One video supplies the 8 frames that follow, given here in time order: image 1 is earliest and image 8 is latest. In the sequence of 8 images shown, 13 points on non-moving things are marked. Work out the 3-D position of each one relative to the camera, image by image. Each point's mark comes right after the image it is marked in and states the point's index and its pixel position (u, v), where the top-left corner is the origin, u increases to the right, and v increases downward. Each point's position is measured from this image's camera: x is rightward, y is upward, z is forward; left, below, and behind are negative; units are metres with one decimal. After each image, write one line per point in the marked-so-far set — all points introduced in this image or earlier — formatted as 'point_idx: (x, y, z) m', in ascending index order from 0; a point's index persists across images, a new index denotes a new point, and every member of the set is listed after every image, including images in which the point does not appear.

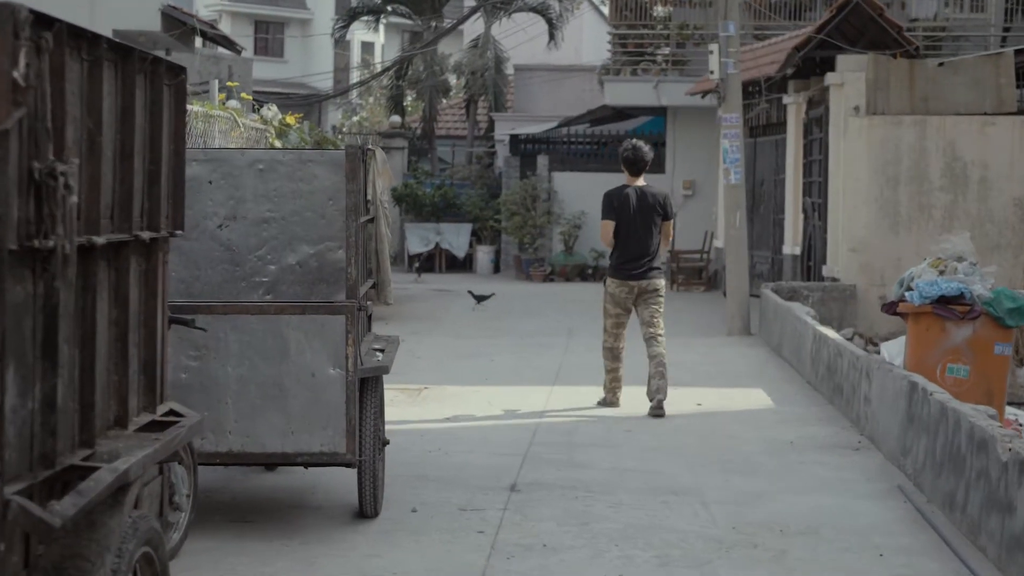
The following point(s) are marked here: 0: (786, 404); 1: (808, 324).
0: (+2.0, -0.9, +9.5) m
1: (+2.5, -0.3, +10.8) m
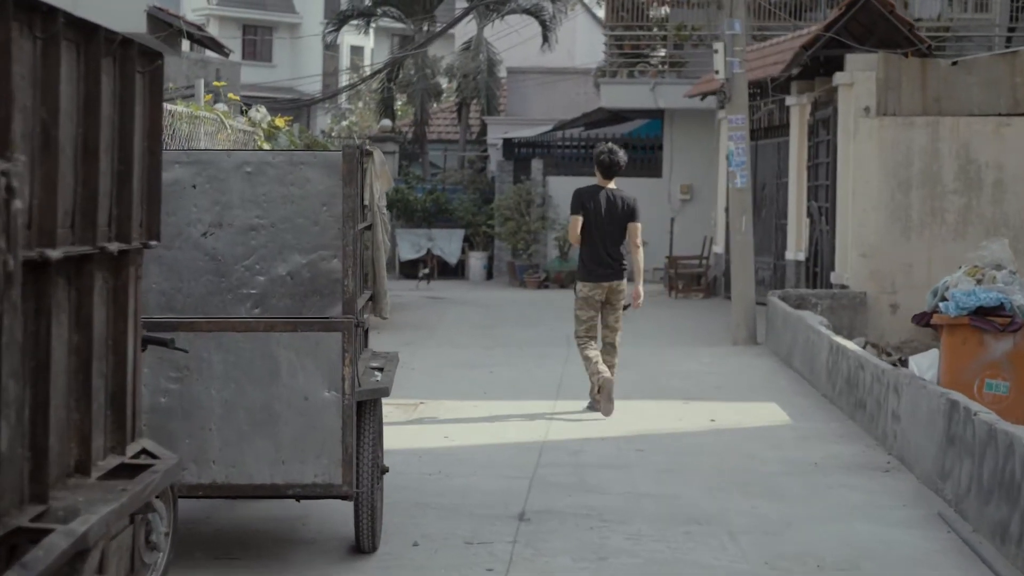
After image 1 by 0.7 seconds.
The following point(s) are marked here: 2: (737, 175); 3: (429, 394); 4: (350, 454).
0: (+2.1, -0.9, +9.0) m
1: (+2.5, -0.4, +10.4) m
2: (+2.4, +1.2, +13.6) m
3: (-0.7, -0.9, +10.6) m
4: (-0.6, -0.6, +4.9) m
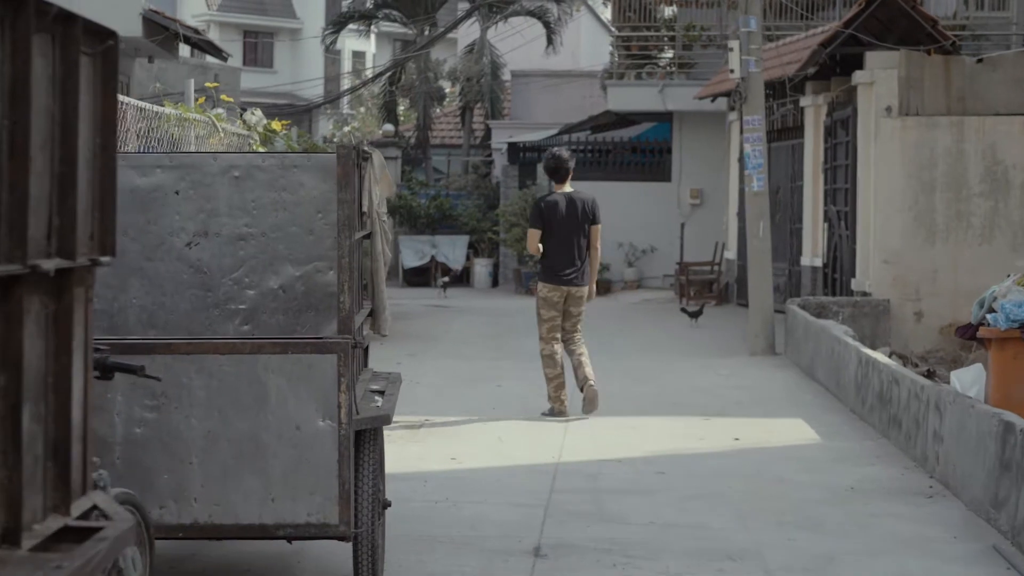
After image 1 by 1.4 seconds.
0: (+2.1, -1.0, +8.5) m
1: (+2.6, -0.4, +9.8) m
2: (+2.5, +1.1, +13.1) m
3: (-0.6, -0.9, +10.0) m
4: (-0.6, -0.7, +4.4) m
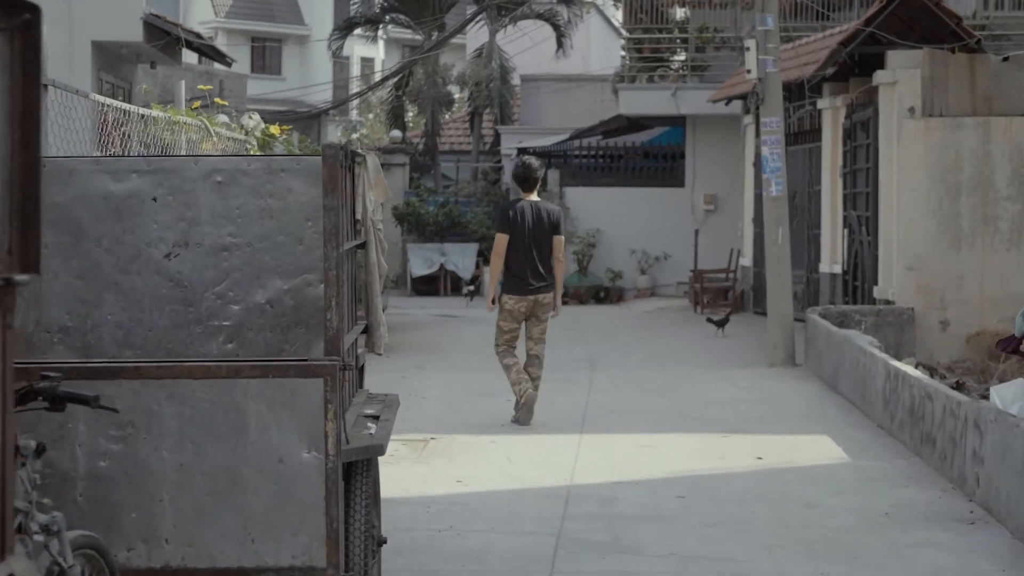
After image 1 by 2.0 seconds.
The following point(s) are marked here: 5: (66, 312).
0: (+2.2, -1.1, +8.0) m
1: (+2.7, -0.5, +9.3) m
2: (+2.6, +1.0, +12.7) m
3: (-0.5, -1.0, +9.6) m
4: (-0.5, -0.7, +4.0) m
5: (-1.7, -0.1, +4.7) m
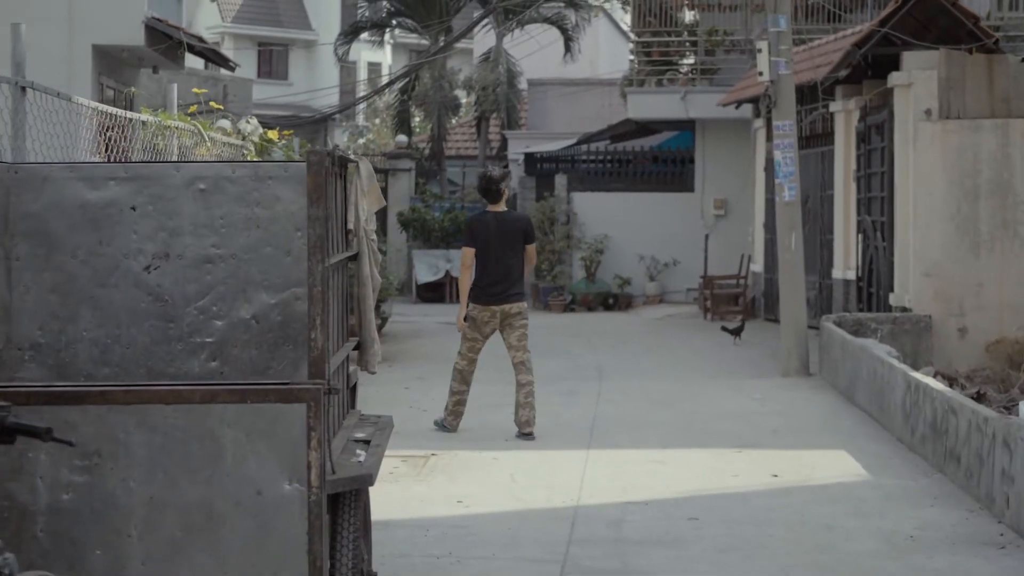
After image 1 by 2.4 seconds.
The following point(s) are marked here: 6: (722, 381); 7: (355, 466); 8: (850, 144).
0: (+2.2, -1.1, +7.7) m
1: (+2.7, -0.6, +9.0) m
2: (+2.6, +1.0, +12.3) m
3: (-0.5, -1.1, +9.3) m
4: (-0.5, -0.8, +3.6) m
5: (-1.7, -0.1, +4.4) m
6: (+2.0, -0.9, +12.1) m
7: (-0.5, -0.6, +4.0) m
8: (+4.0, +1.7, +15.0) m
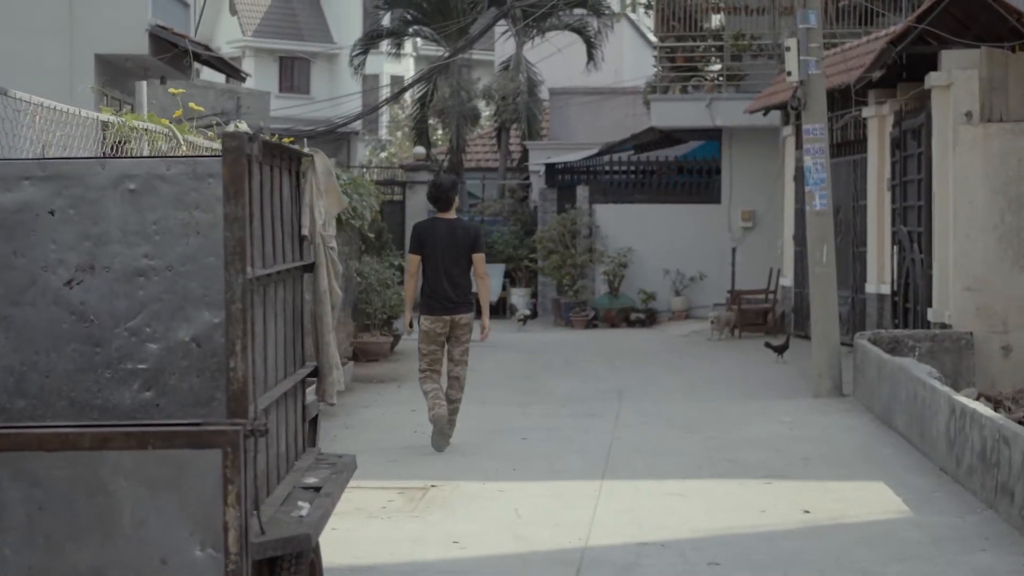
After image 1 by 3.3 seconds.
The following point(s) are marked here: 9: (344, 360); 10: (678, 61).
0: (+2.2, -1.2, +6.9) m
1: (+2.7, -0.7, +8.2) m
2: (+2.7, +0.8, +11.6) m
3: (-0.4, -1.2, +8.6) m
4: (-0.6, -0.8, +2.9) m
5: (-1.7, -0.2, +3.7) m
6: (+2.1, -1.0, +11.3) m
7: (-0.6, -0.6, +3.3) m
8: (+4.1, +1.5, +14.2) m
9: (-1.7, -0.7, +13.0) m
10: (+2.5, +3.5, +19.5) m
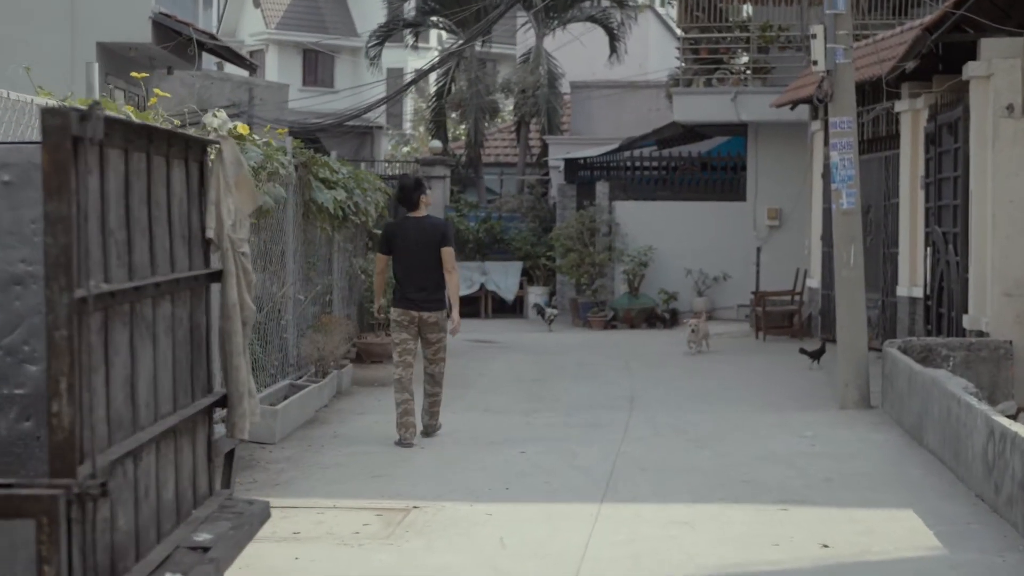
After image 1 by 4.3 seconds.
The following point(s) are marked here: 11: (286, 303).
0: (+2.2, -1.2, +6.1) m
1: (+2.7, -0.7, +7.5) m
2: (+2.8, +0.8, +10.8) m
3: (-0.5, -1.2, +7.9) m
4: (-0.8, -0.9, +2.3) m
5: (-1.9, -0.2, +3.1) m
6: (+2.1, -1.0, +10.5) m
7: (-0.7, -0.6, +2.6) m
8: (+4.2, +1.5, +13.4) m
9: (-1.6, -0.7, +12.4) m
10: (+2.8, +3.4, +18.7) m
11: (-1.9, -0.1, +11.0) m
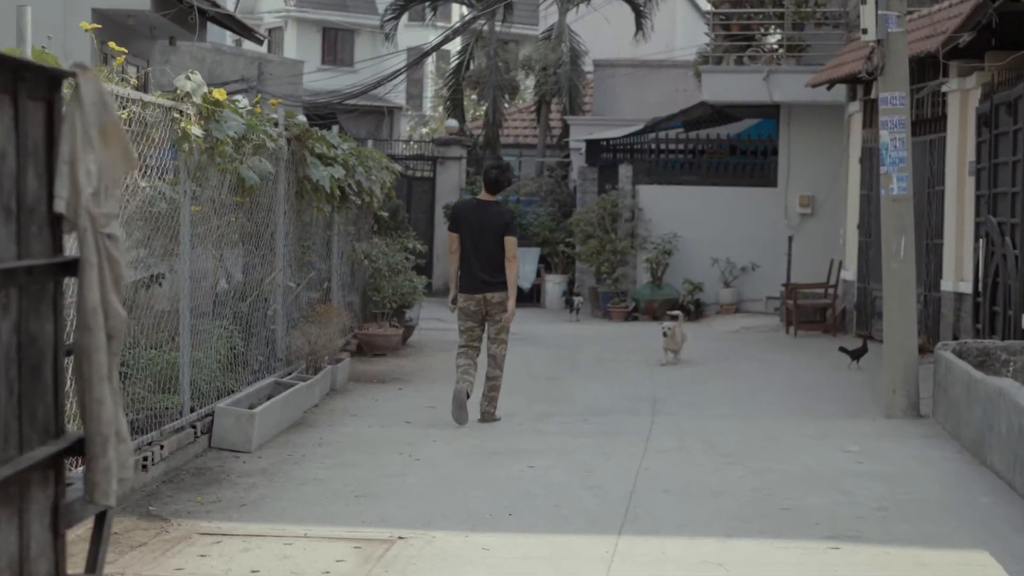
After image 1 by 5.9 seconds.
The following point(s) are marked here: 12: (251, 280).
0: (+2.2, -1.2, +5.1) m
1: (+2.7, -0.7, +6.4) m
2: (+2.9, +0.8, +9.7) m
3: (-0.5, -1.2, +6.9) m
4: (-0.9, -0.9, +1.2) m
5: (-1.9, -0.2, +2.1) m
6: (+2.2, -1.0, +9.5) m
7: (-0.8, -0.6, +1.6) m
8: (+4.4, +1.5, +12.3) m
9: (-1.5, -0.6, +11.4) m
10: (+3.0, +3.6, +17.6) m
11: (-1.9, 0.0, +10.0) m
12: (-1.9, 0.0, +9.4) m
